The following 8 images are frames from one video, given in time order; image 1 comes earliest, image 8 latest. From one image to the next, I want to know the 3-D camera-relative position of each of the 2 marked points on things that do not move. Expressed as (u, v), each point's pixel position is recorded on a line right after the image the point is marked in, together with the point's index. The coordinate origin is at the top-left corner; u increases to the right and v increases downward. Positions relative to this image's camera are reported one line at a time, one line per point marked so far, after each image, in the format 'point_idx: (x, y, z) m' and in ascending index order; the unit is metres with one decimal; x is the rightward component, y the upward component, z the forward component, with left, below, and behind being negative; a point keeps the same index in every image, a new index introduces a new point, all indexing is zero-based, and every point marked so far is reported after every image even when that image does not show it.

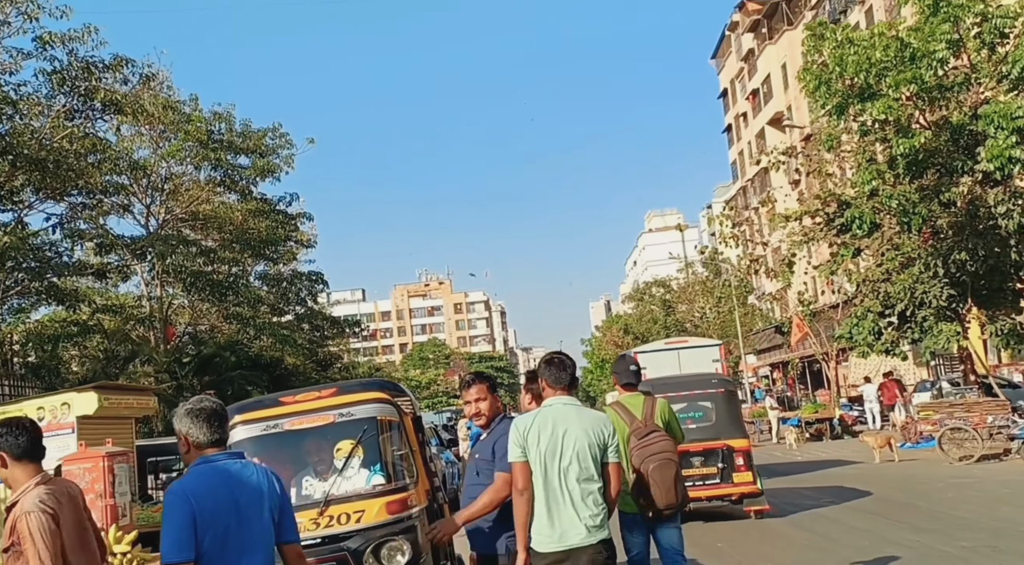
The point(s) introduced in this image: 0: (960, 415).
0: (+8.1, -2.4, +18.9) m
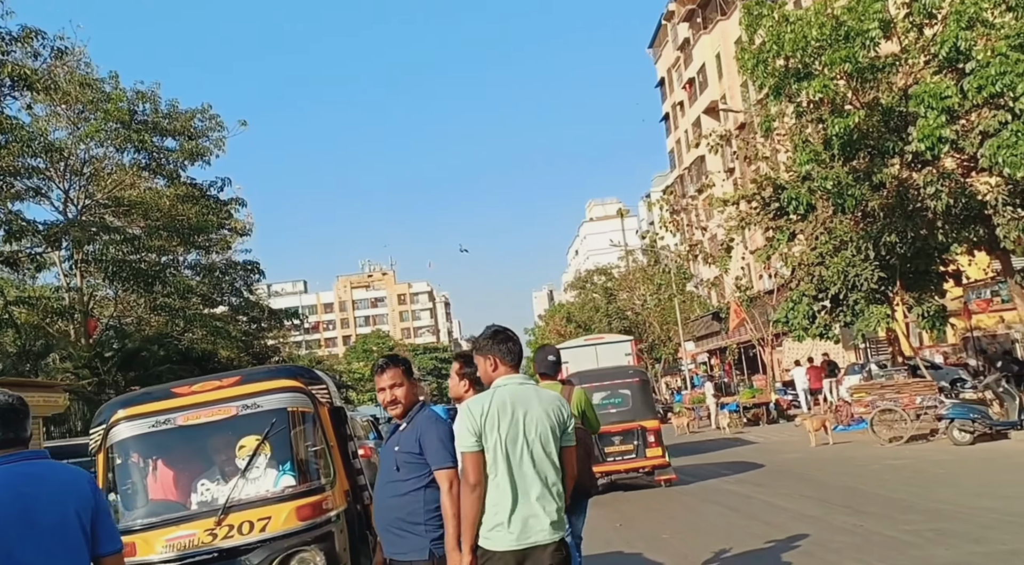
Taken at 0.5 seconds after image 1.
0: (+7.0, -2.1, +19.1) m
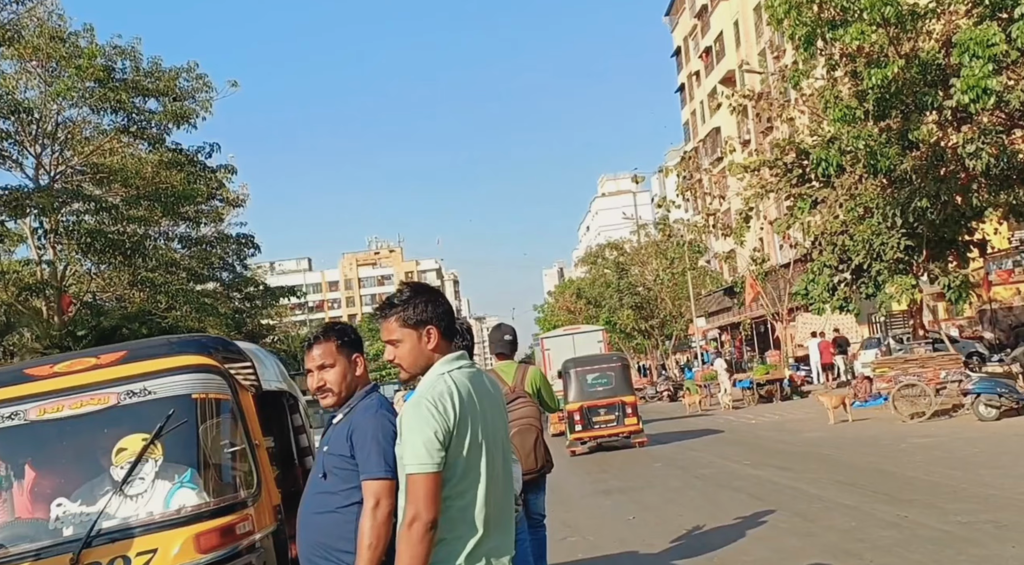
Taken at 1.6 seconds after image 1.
0: (+7.0, -1.5, +17.8) m
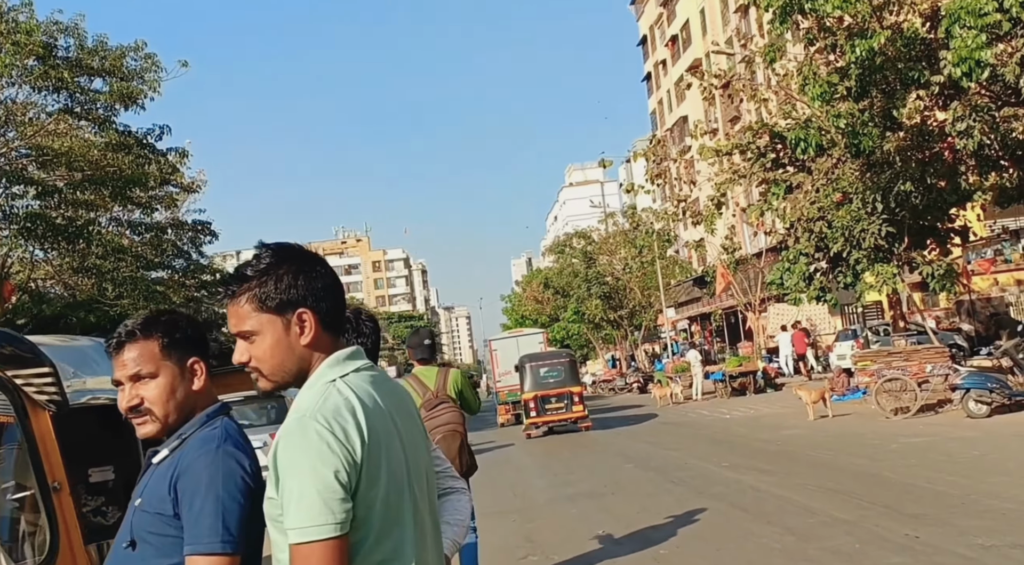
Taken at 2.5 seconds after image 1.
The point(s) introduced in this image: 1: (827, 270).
0: (+6.4, -1.4, +17.1) m
1: (+5.9, +0.2, +19.4) m
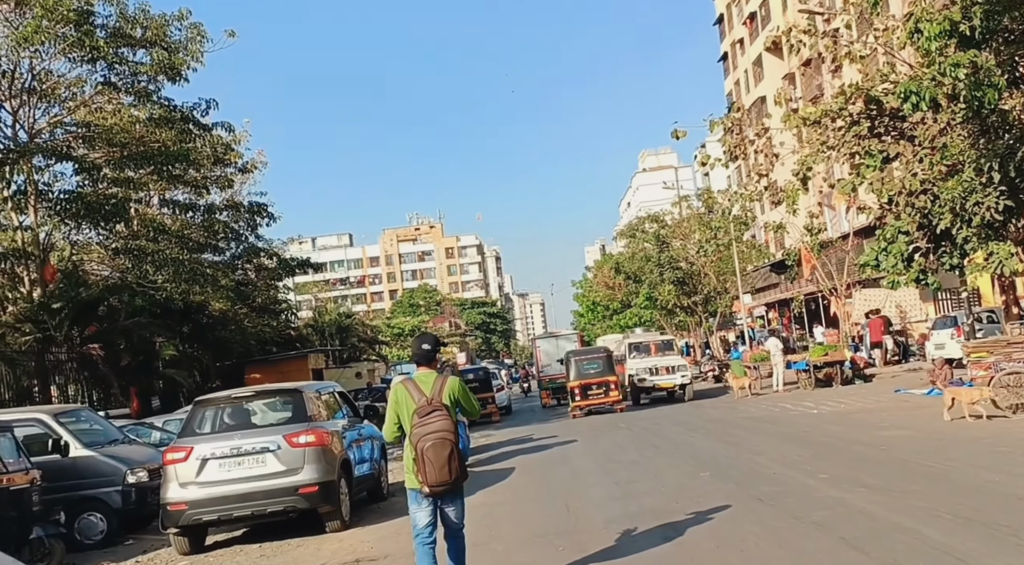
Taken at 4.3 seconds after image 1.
0: (+7.3, -1.0, +15.1) m
1: (+6.9, +0.6, +17.4) m
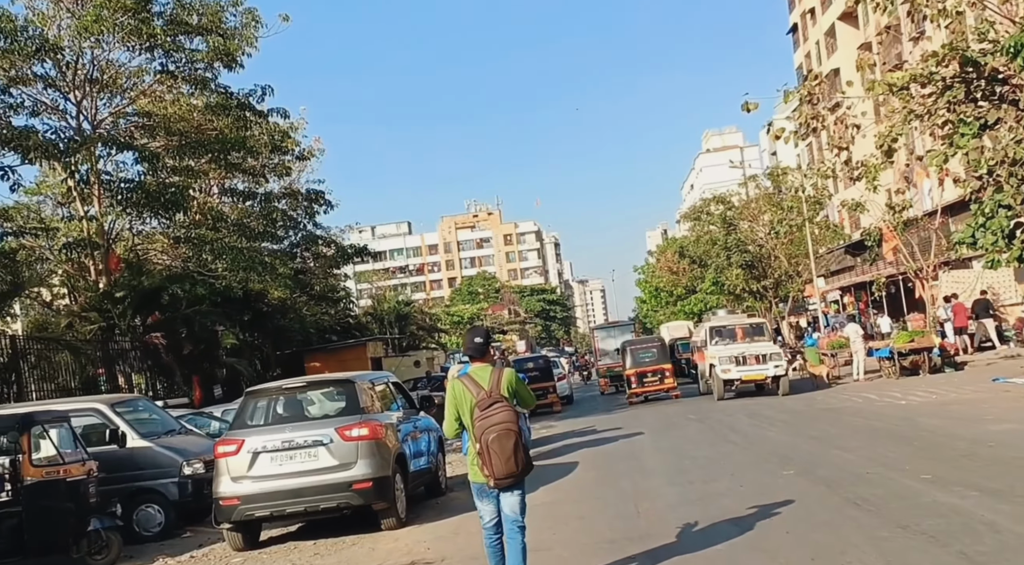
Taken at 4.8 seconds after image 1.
0: (+8.1, -0.8, +14.1) m
1: (+7.9, +0.9, +16.4) m
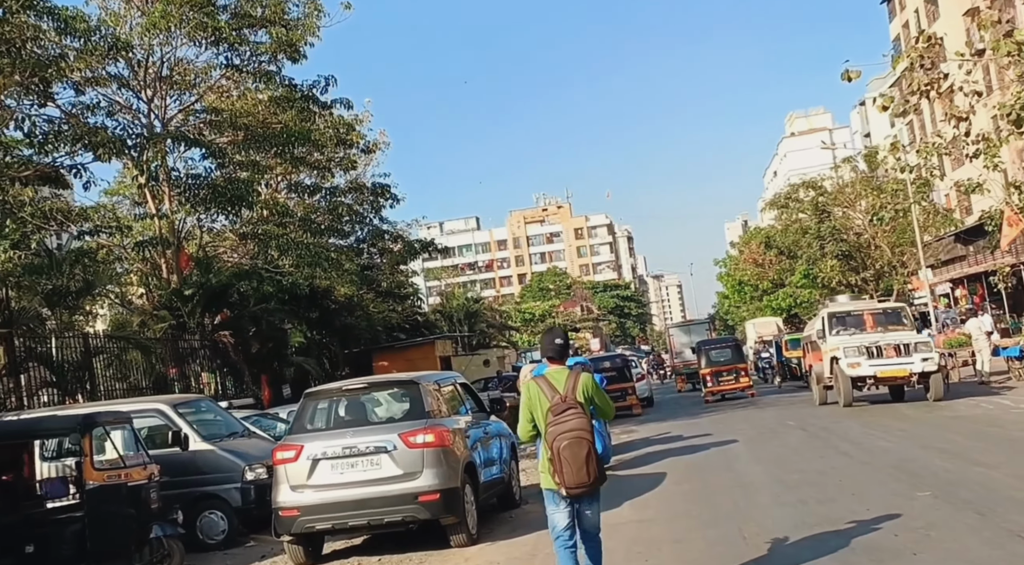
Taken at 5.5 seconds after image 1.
0: (+9.1, -0.6, +12.7) m
1: (+9.0, +1.0, +15.0) m
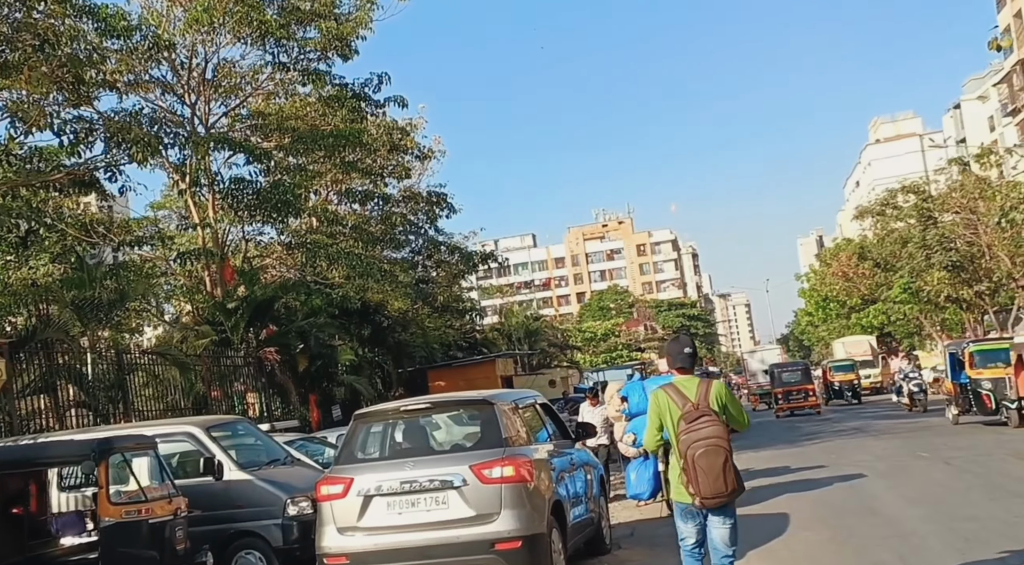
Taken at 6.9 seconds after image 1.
0: (+9.9, -0.7, +10.6) m
1: (+9.9, +0.9, +12.9) m
